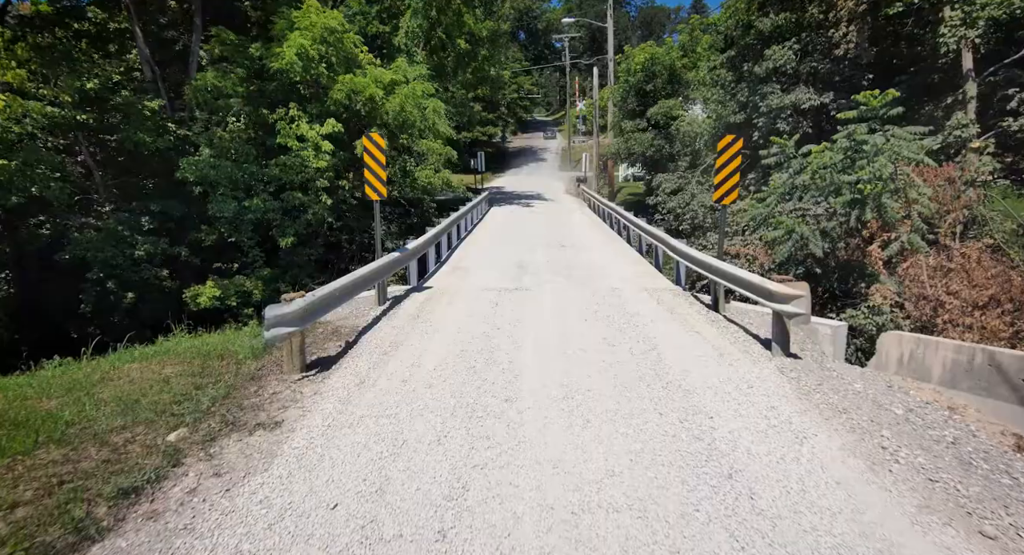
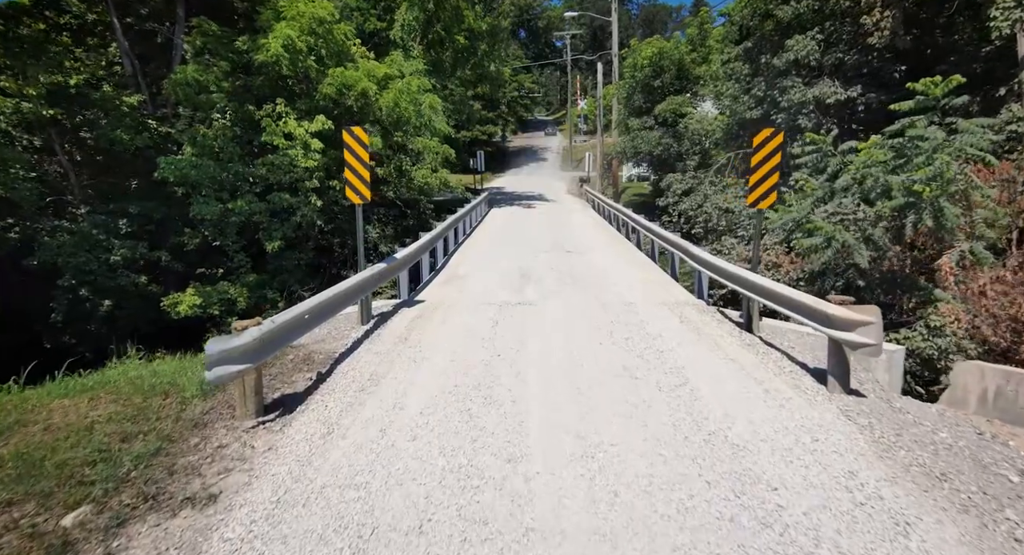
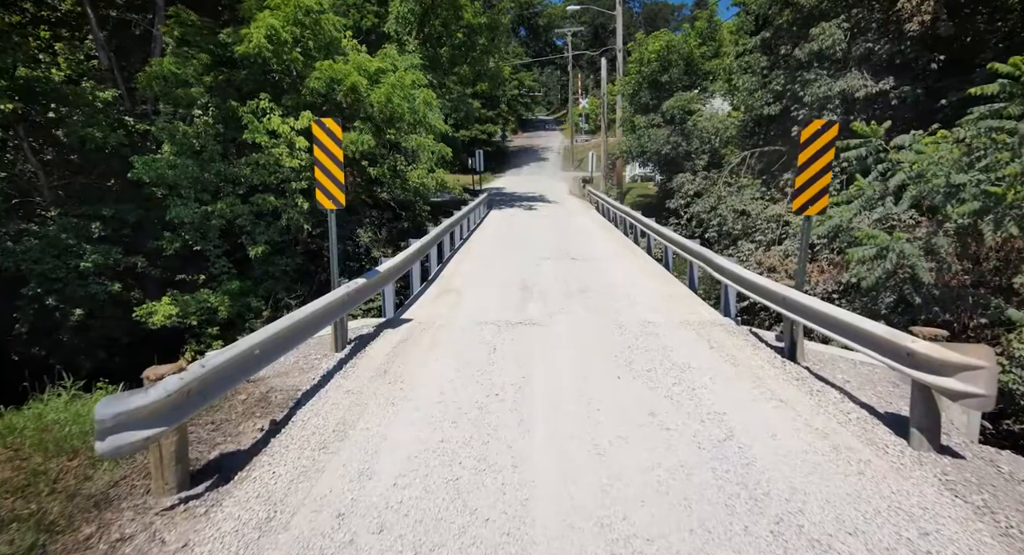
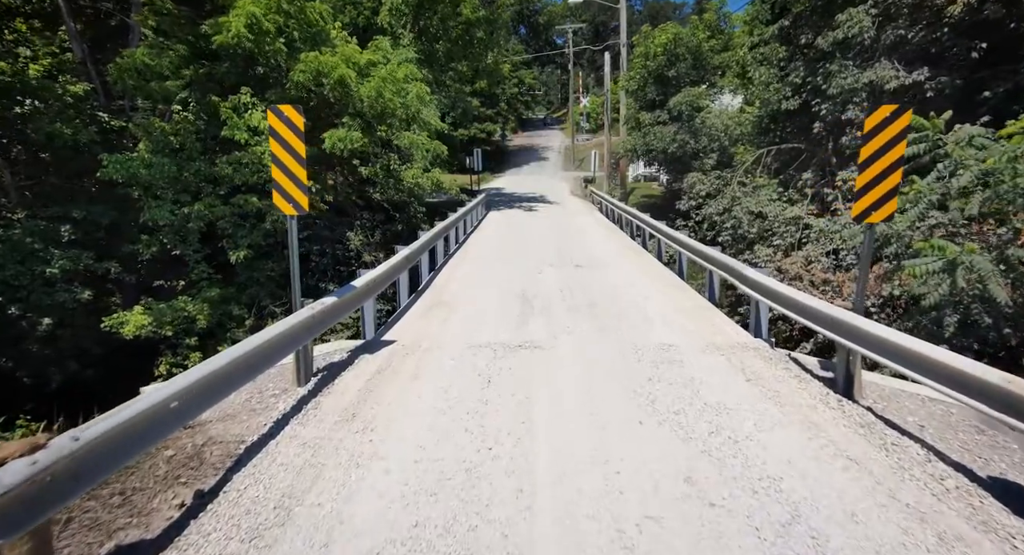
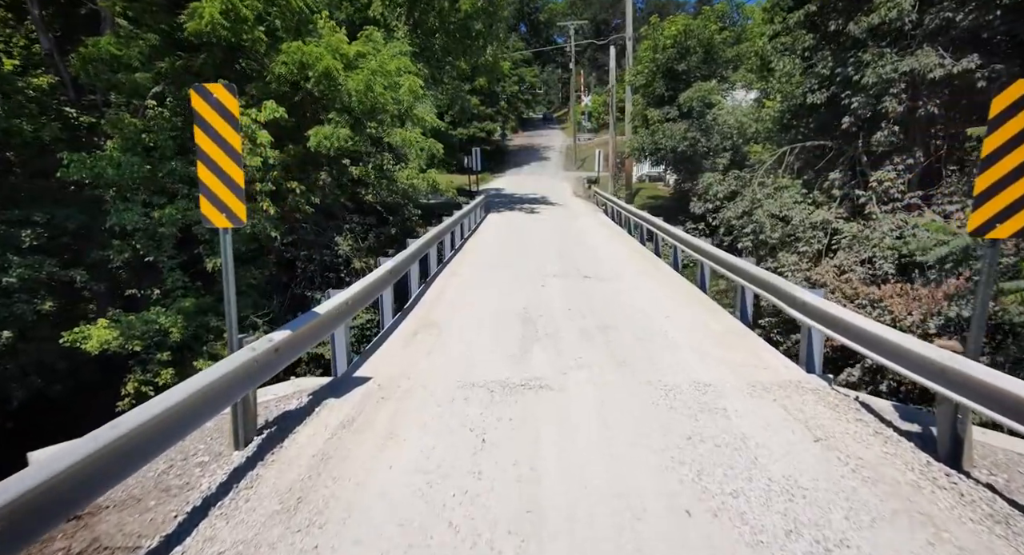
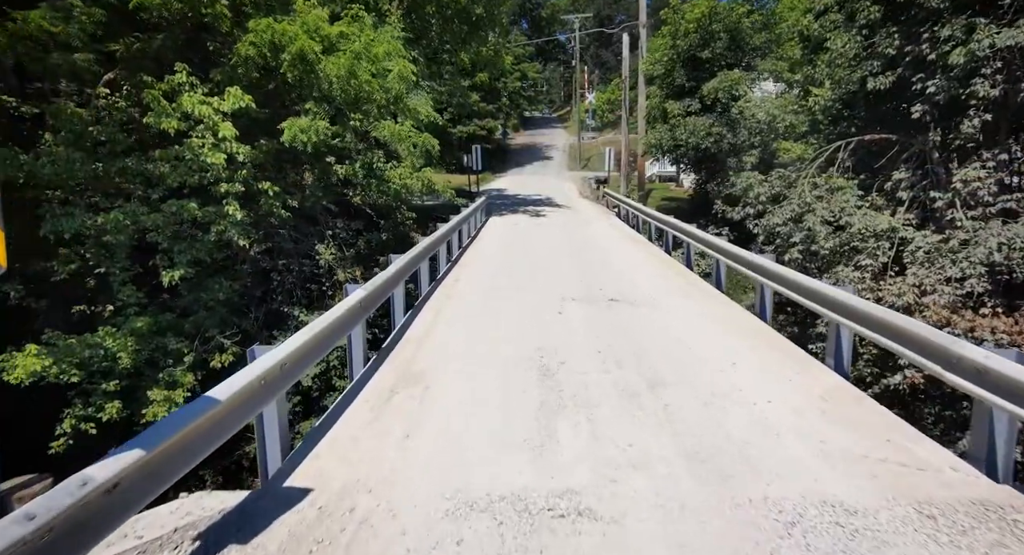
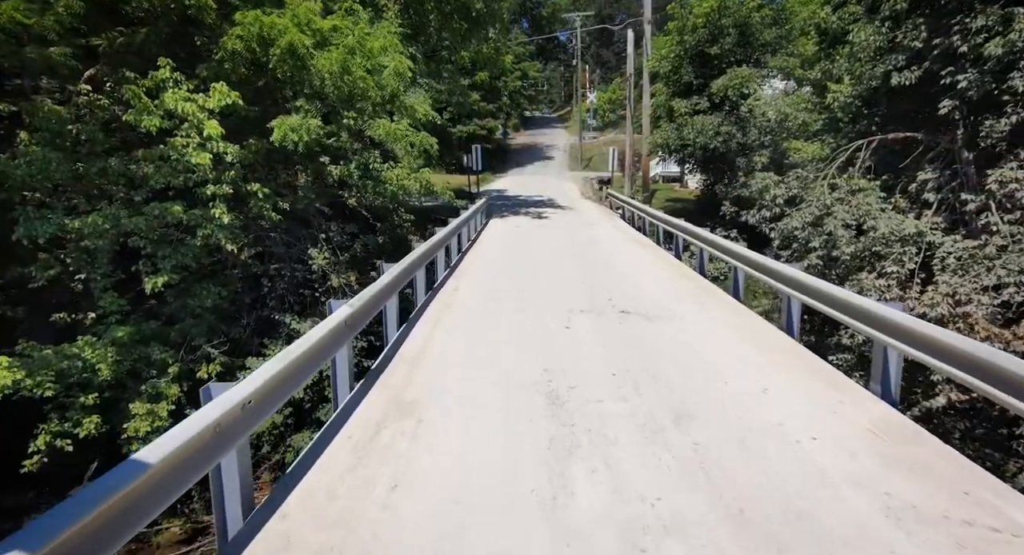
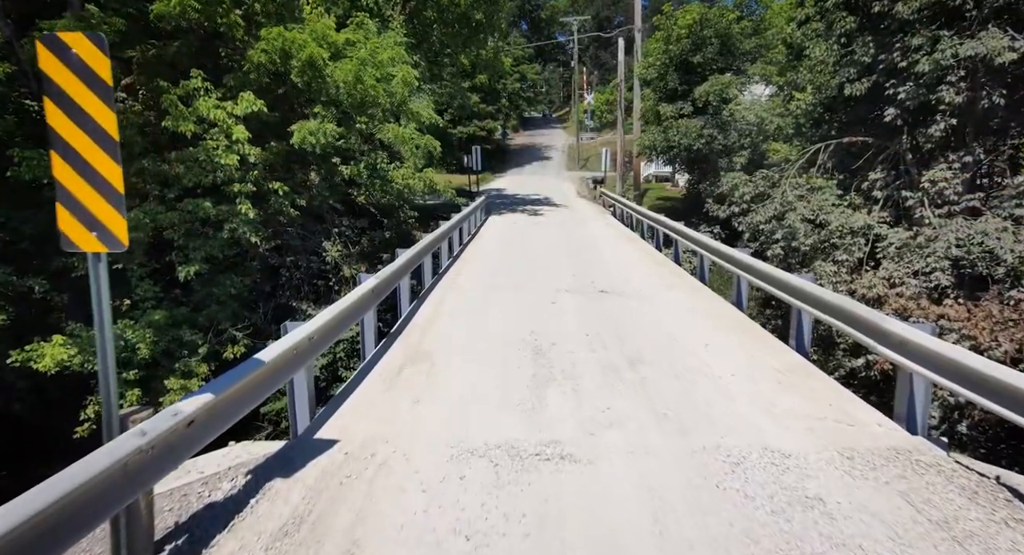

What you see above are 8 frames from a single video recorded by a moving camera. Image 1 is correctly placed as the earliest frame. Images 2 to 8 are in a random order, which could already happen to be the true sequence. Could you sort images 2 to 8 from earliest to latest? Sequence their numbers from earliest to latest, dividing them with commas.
2, 3, 4, 5, 8, 6, 7
